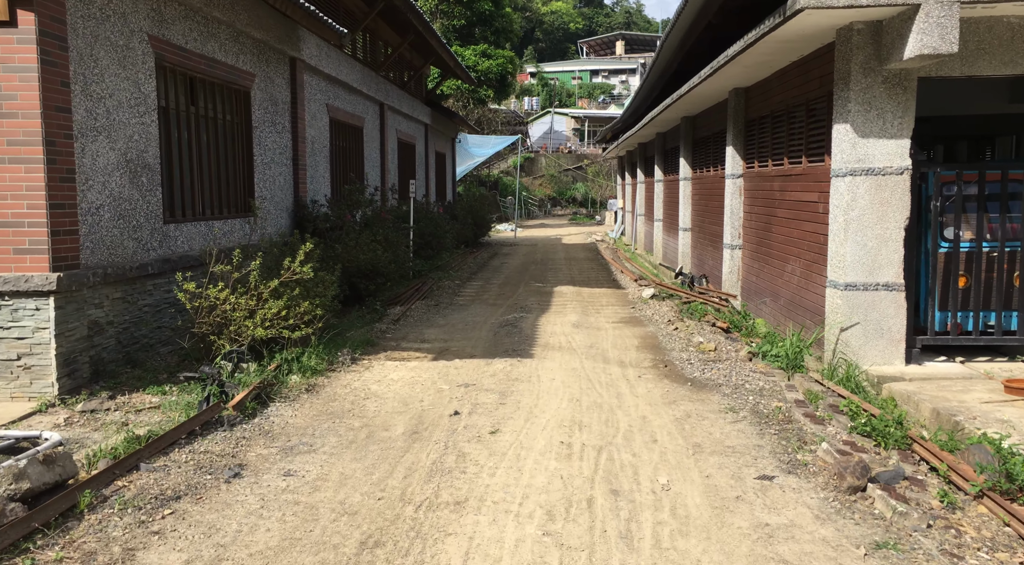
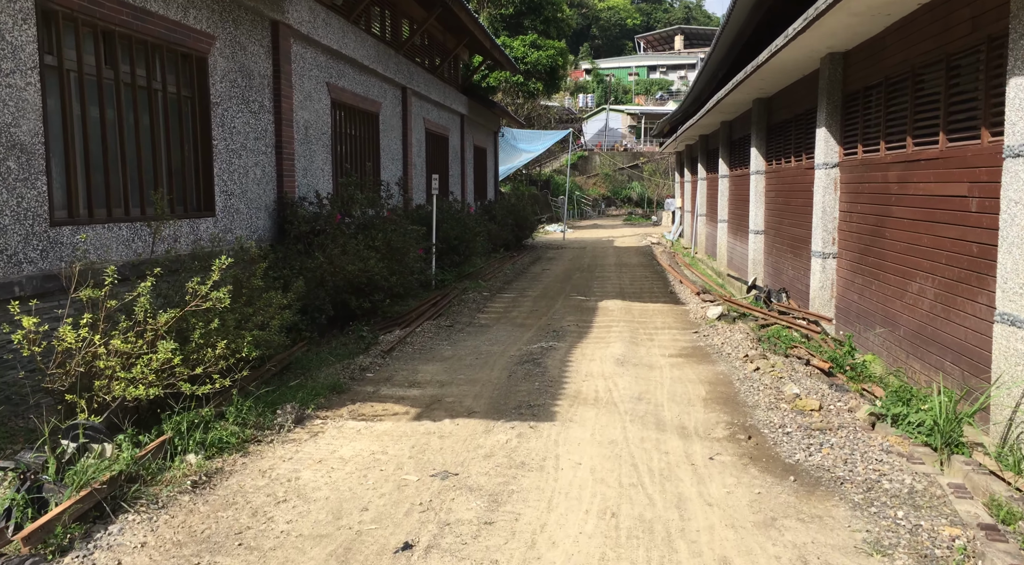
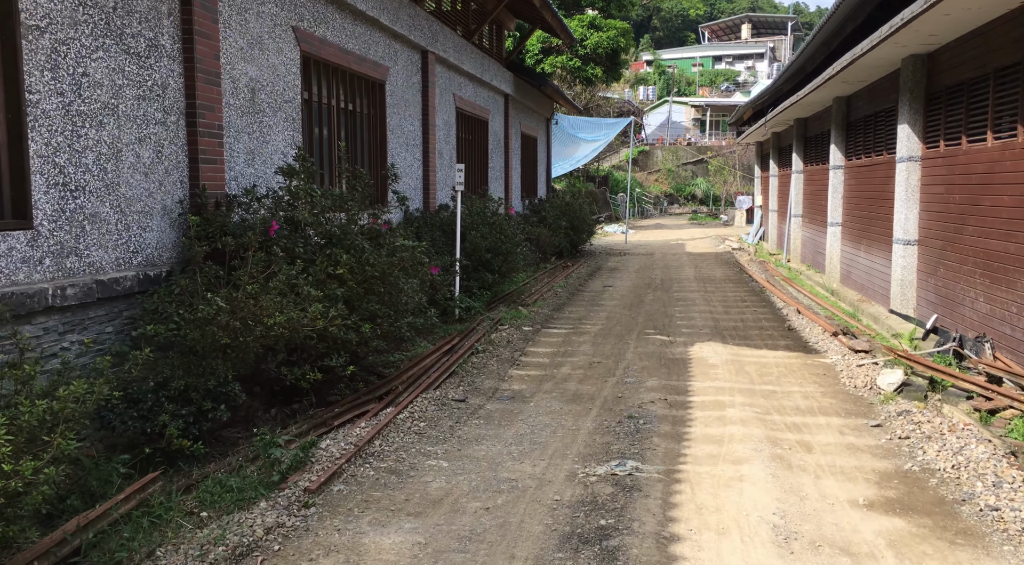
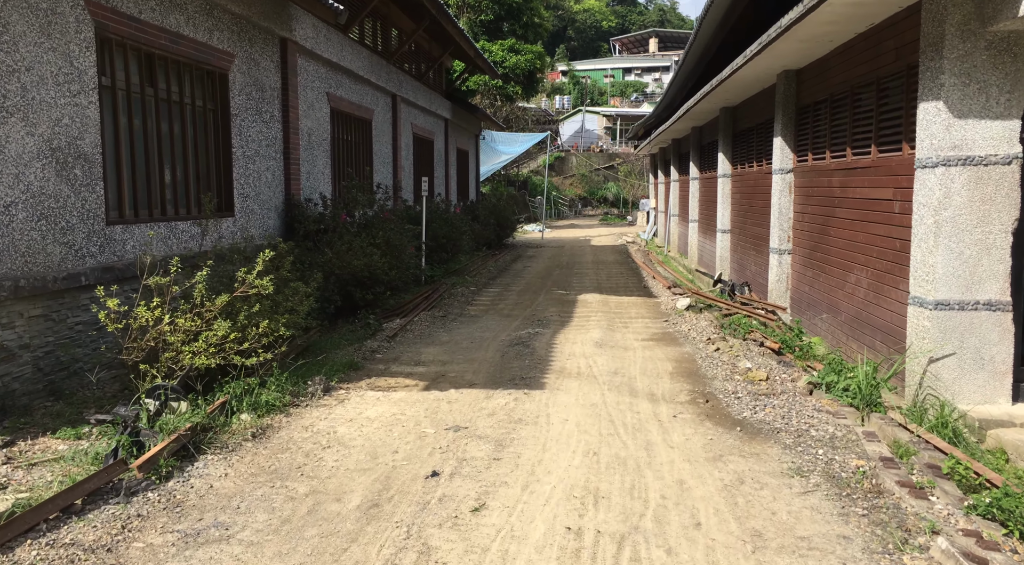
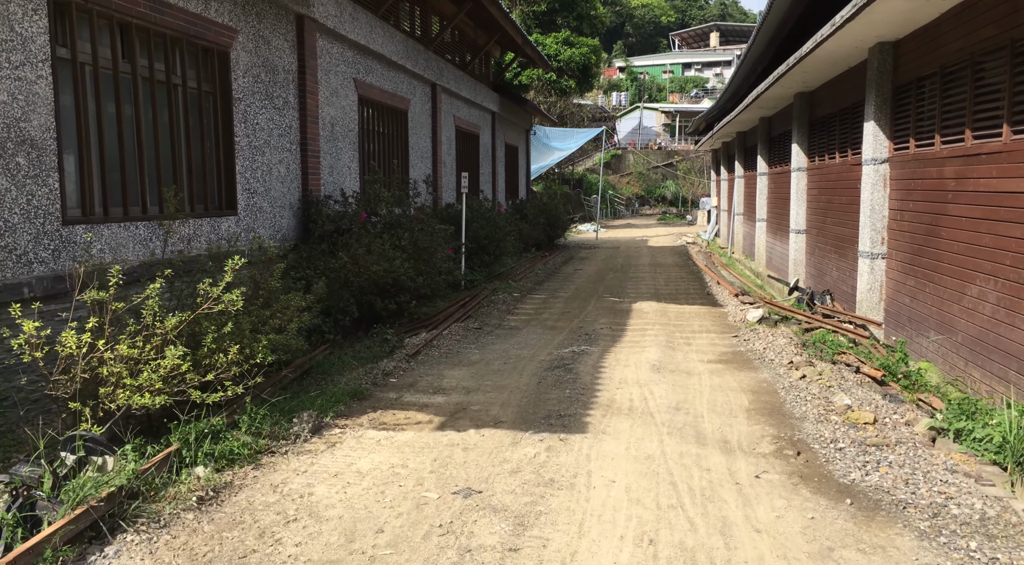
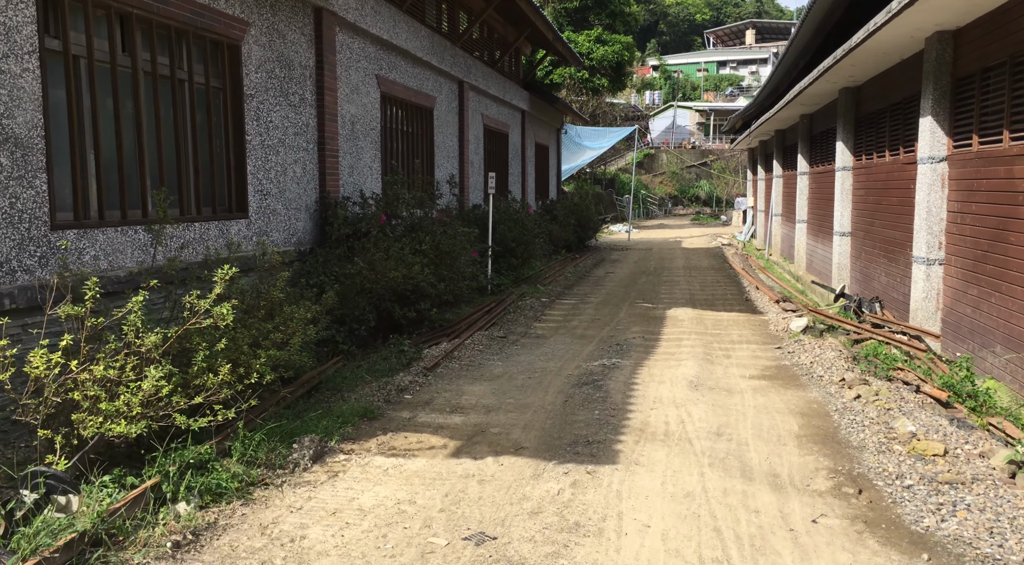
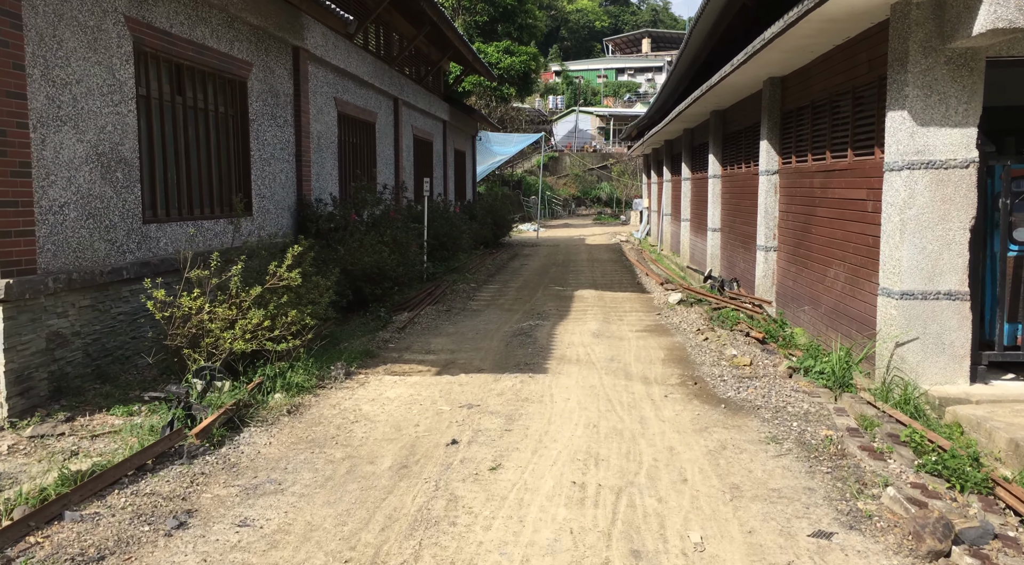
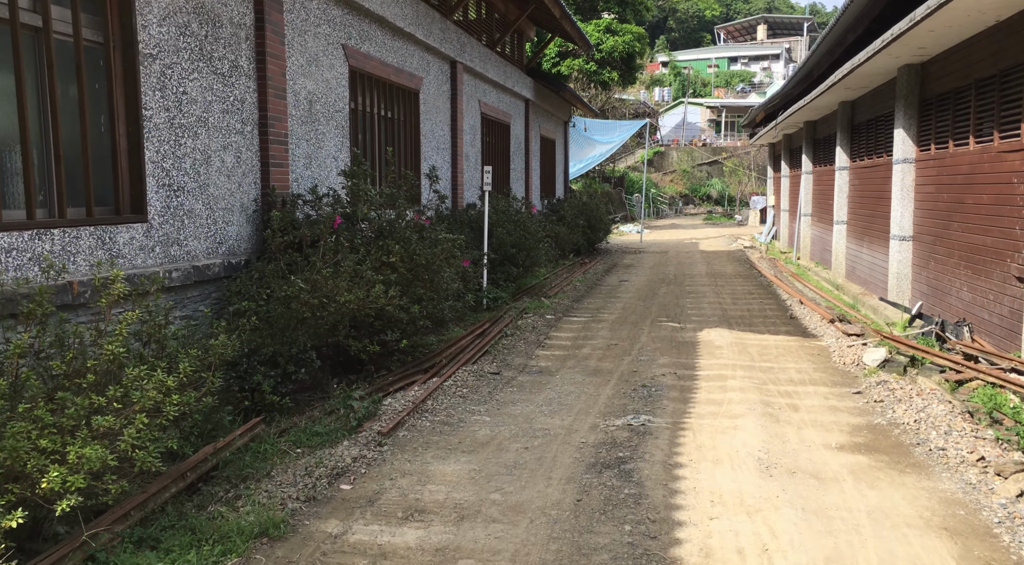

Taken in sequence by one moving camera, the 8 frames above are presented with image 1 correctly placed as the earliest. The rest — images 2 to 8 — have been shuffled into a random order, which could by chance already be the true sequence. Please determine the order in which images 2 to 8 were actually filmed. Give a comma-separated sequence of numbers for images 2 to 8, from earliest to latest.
7, 4, 2, 5, 6, 8, 3
